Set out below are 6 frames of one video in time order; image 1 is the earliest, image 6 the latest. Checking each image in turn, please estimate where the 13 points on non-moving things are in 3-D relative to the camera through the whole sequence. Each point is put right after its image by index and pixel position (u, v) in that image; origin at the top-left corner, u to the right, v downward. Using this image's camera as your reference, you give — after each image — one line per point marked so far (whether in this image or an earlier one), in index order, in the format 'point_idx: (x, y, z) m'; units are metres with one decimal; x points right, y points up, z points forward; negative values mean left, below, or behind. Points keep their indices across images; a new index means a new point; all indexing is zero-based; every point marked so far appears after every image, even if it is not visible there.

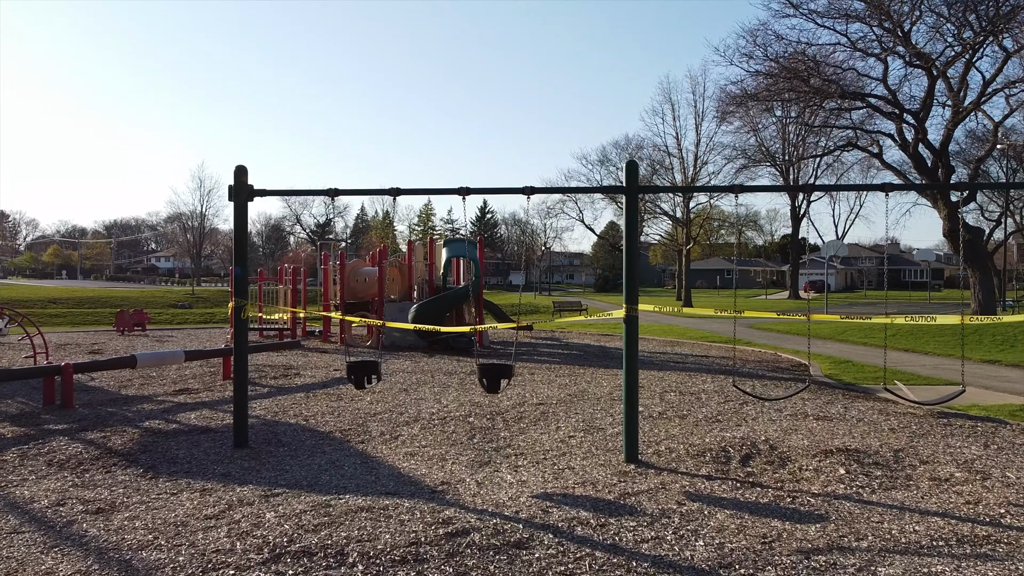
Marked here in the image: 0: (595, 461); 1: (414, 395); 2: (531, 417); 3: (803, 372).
0: (+0.7, -1.4, +5.7) m
1: (-1.2, -1.3, +8.7) m
2: (+0.2, -1.4, +7.2) m
3: (+5.2, -1.5, +12.6) m
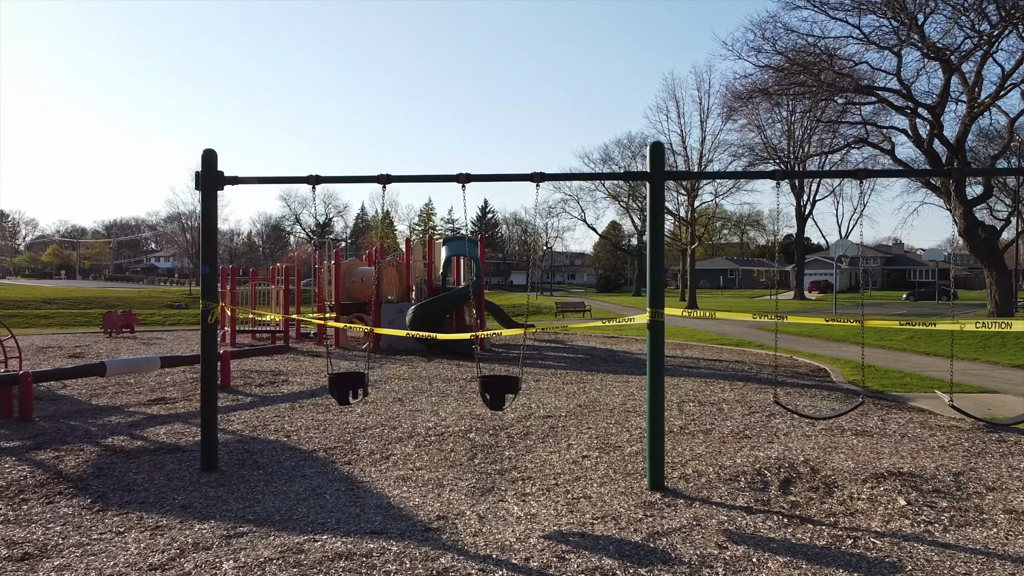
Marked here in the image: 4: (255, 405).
0: (+0.7, -1.4, +4.9) m
1: (-1.2, -1.3, +7.9) m
2: (+0.3, -1.4, +6.5) m
3: (+5.3, -1.5, +11.8) m
4: (-2.9, -1.4, +8.0) m
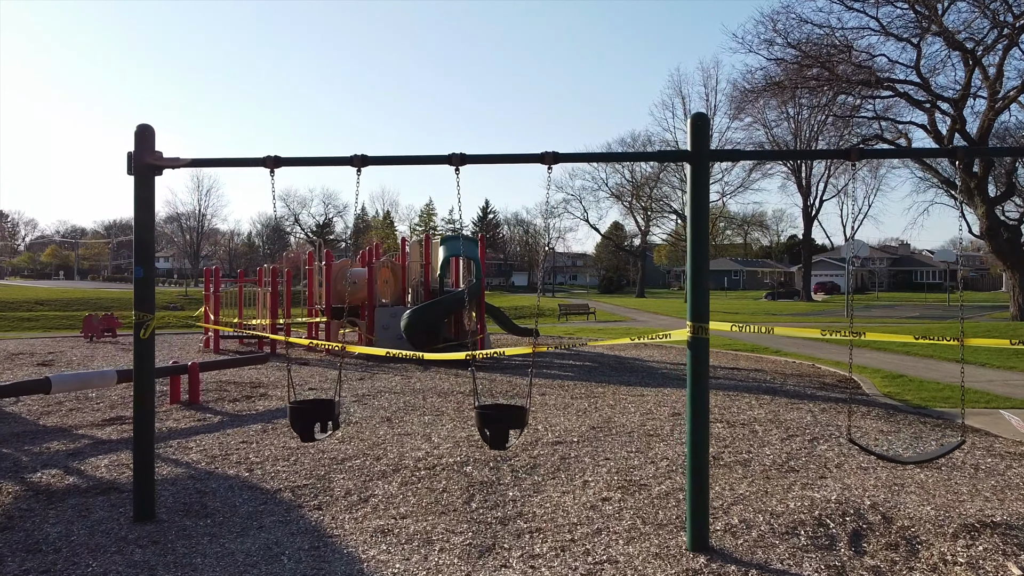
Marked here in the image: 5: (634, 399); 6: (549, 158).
0: (+0.8, -1.5, +3.9) m
1: (-1.1, -1.4, +7.0) m
2: (+0.3, -1.4, +5.5) m
3: (+5.3, -1.6, +10.8) m
4: (-2.9, -1.4, +7.0) m
5: (+1.6, -1.4, +8.8) m
6: (+0.2, +0.8, +4.4) m
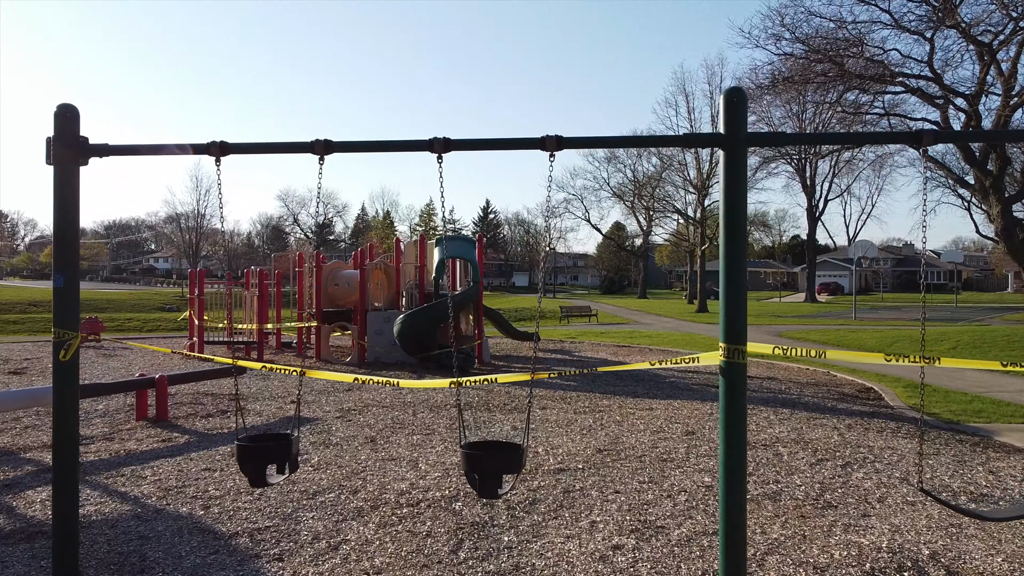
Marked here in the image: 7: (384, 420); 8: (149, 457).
0: (+0.7, -1.5, +3.2) m
1: (-1.2, -1.5, +6.2) m
2: (+0.3, -1.5, +4.8) m
3: (+5.3, -1.6, +10.1) m
4: (-2.9, -1.5, +6.3) m
5: (+1.5, -1.5, +8.1) m
6: (+0.2, +0.8, +3.7) m
7: (-1.4, -1.4, +7.7) m
8: (-3.2, -1.5, +6.1) m
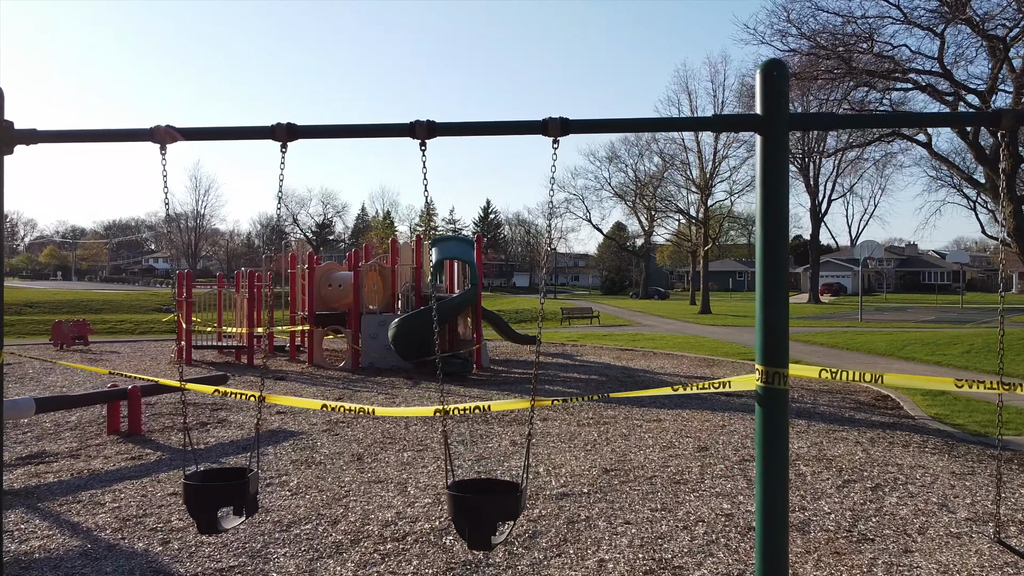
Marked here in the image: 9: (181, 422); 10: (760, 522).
0: (+0.7, -1.6, +2.7) m
1: (-1.2, -1.5, +5.7) m
2: (+0.3, -1.5, +4.3) m
3: (+5.3, -1.7, +9.6) m
4: (-2.9, -1.5, +5.7) m
5: (+1.5, -1.5, +7.6) m
6: (+0.2, +0.7, +3.2) m
7: (-1.4, -1.5, +7.1) m
8: (-3.2, -1.5, +5.6) m
9: (-3.7, -1.5, +7.8) m
10: (+1.0, -1.0, +2.7) m
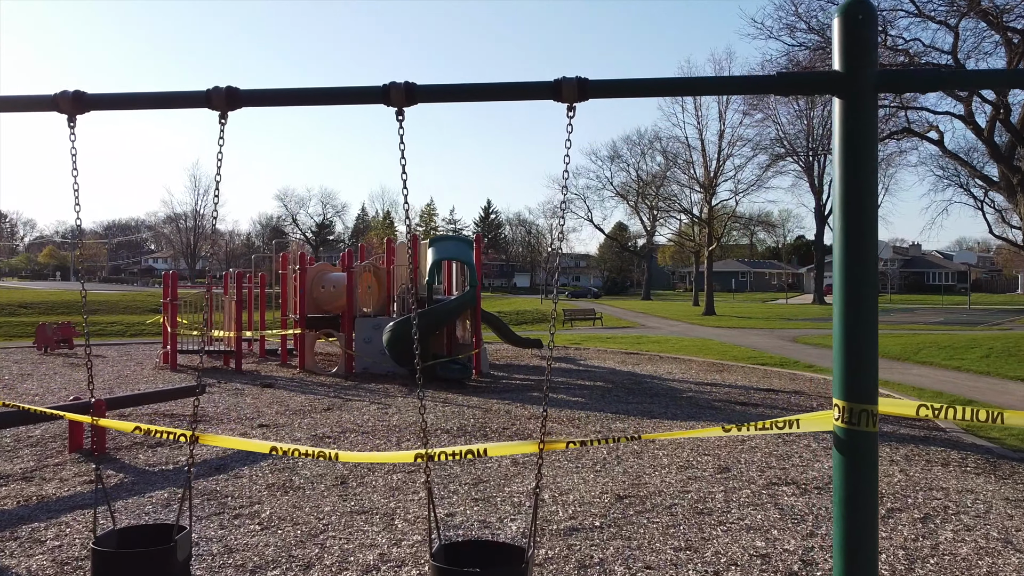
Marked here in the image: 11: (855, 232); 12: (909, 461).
0: (+0.7, -1.6, +2.1) m
1: (-1.2, -1.5, +5.1) m
2: (+0.3, -1.5, +3.6) m
3: (+5.3, -1.7, +8.9) m
4: (-2.9, -1.5, +5.1) m
5: (+1.5, -1.5, +7.0) m
6: (+0.2, +0.7, +2.6) m
7: (-1.4, -1.5, +6.5) m
8: (-3.2, -1.5, +4.9) m
9: (-3.7, -1.5, +7.2) m
10: (+1.0, -1.0, +2.1) m
11: (+1.0, +0.1, +2.1) m
12: (+3.8, -1.6, +6.6) m
